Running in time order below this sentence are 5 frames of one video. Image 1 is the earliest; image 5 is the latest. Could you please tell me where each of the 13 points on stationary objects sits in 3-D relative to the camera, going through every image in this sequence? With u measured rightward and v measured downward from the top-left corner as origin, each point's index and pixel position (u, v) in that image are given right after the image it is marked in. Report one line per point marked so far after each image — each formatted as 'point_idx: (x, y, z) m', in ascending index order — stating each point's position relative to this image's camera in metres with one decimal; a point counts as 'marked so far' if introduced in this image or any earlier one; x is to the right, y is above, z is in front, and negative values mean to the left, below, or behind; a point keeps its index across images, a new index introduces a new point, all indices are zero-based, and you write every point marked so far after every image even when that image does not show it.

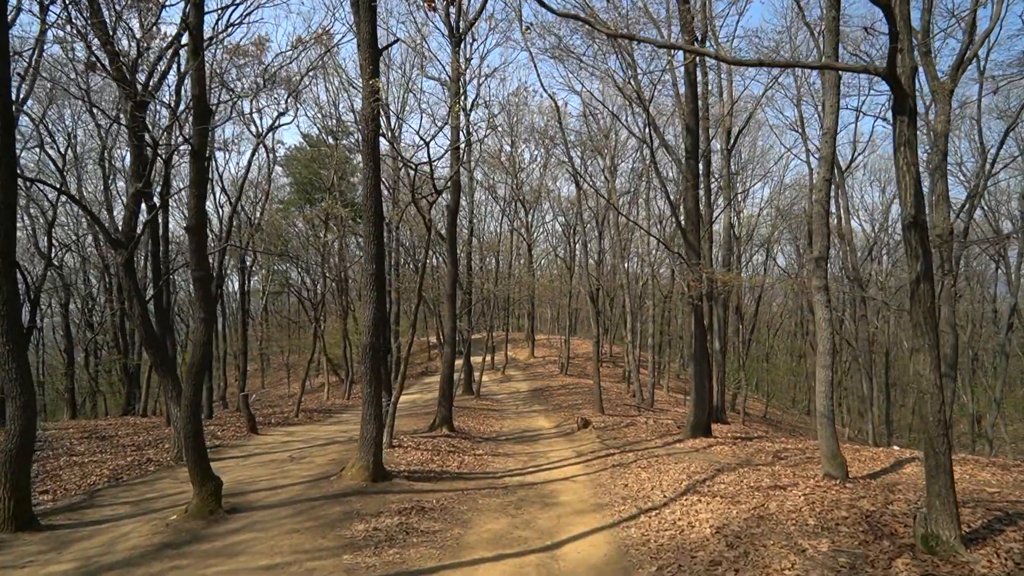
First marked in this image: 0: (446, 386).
0: (-1.5, -2.3, +13.8) m
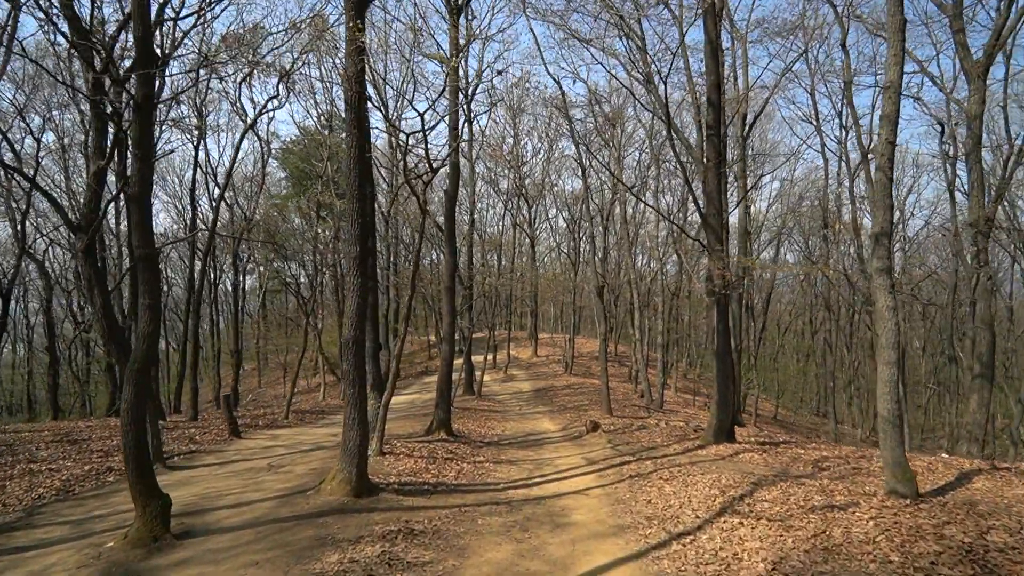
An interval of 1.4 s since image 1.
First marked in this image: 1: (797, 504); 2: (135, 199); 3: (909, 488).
0: (-1.4, -2.1, +12.7) m
1: (+2.8, -2.2, +6.0) m
2: (-3.5, +0.8, +5.5) m
3: (+3.8, -1.9, +5.7) m
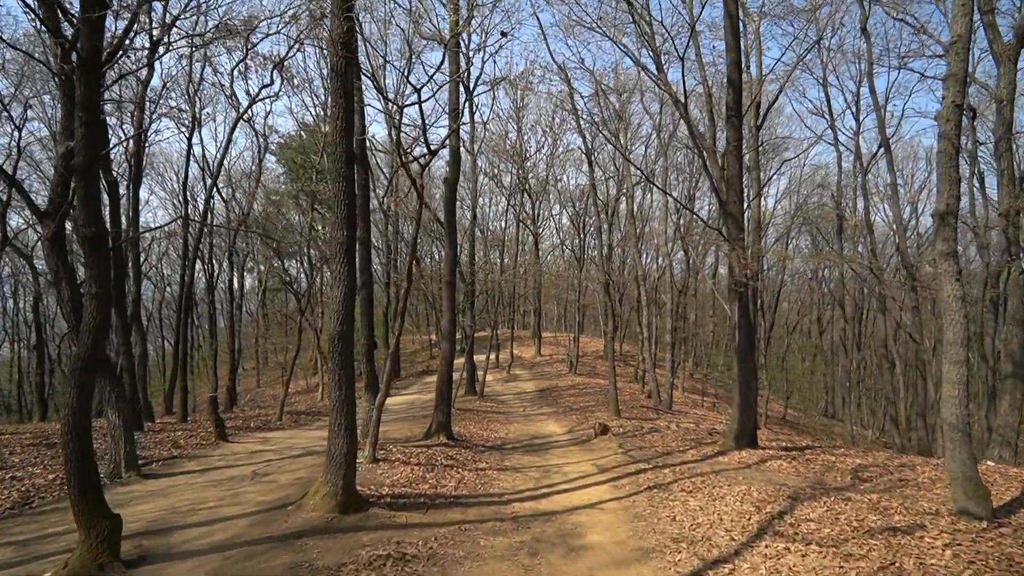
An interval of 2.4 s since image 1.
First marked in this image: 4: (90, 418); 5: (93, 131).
0: (-1.3, -2.0, +12.0) m
1: (+2.9, -2.0, +5.2) m
2: (-3.4, +0.9, +4.7) m
3: (+3.8, -1.8, +4.9) m
4: (-3.3, -1.0, +4.6) m
5: (-3.4, +1.3, +4.8) m
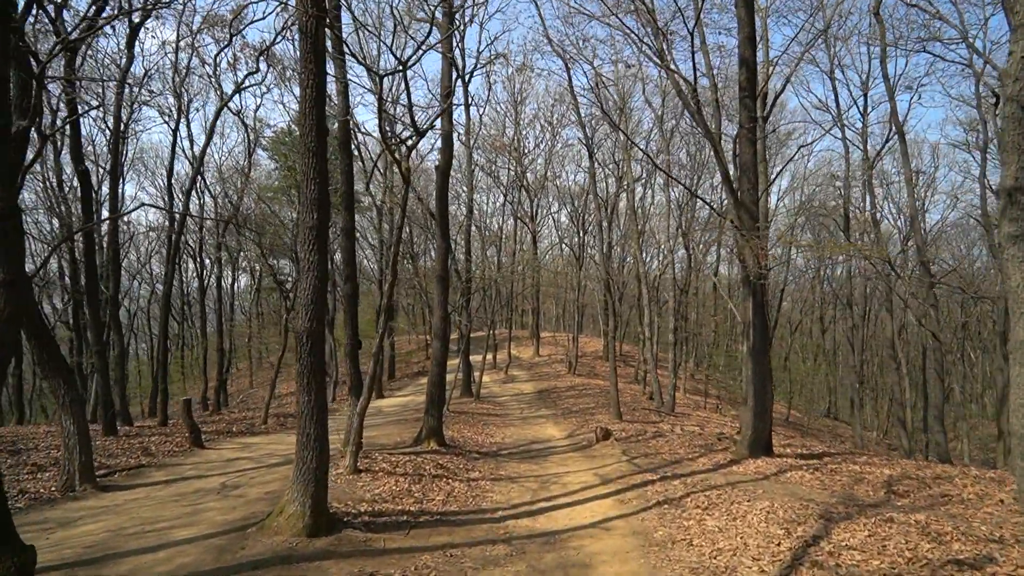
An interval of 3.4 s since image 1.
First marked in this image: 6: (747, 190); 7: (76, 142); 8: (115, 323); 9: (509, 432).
0: (-1.4, -1.9, +11.2) m
1: (+2.8, -2.0, +4.4) m
2: (-3.5, +1.0, +3.9) m
3: (+3.8, -1.7, +4.2) m
4: (-3.3, -0.9, +3.9) m
5: (-3.4, +1.3, +4.0) m
6: (+3.7, +1.6, +9.5) m
7: (-9.5, +3.2, +13.1) m
8: (-10.4, -0.9, +15.8) m
9: (-0.1, -3.4, +14.3) m
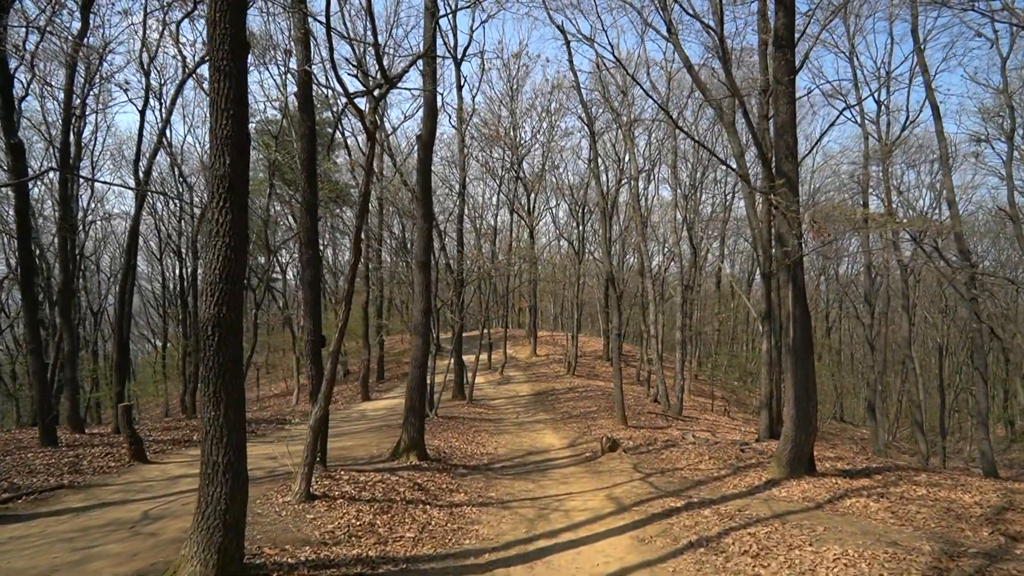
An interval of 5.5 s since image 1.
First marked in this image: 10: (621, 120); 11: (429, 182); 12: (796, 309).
0: (-1.5, -1.7, +9.6) m
1: (+2.8, -1.8, +2.9) m
2: (-3.5, +1.2, +2.4) m
3: (+3.7, -1.5, +2.6) m
4: (-3.4, -0.7, +2.3) m
5: (-3.5, +1.5, +2.4) m
6: (+3.6, +1.8, +8.0) m
7: (-9.7, +3.4, +11.5) m
8: (-10.6, -0.7, +14.1) m
9: (-0.2, -3.2, +12.7) m
10: (+3.5, +5.4, +18.5) m
11: (-1.5, +1.9, +11.0) m
12: (+3.7, -0.3, +7.8) m
